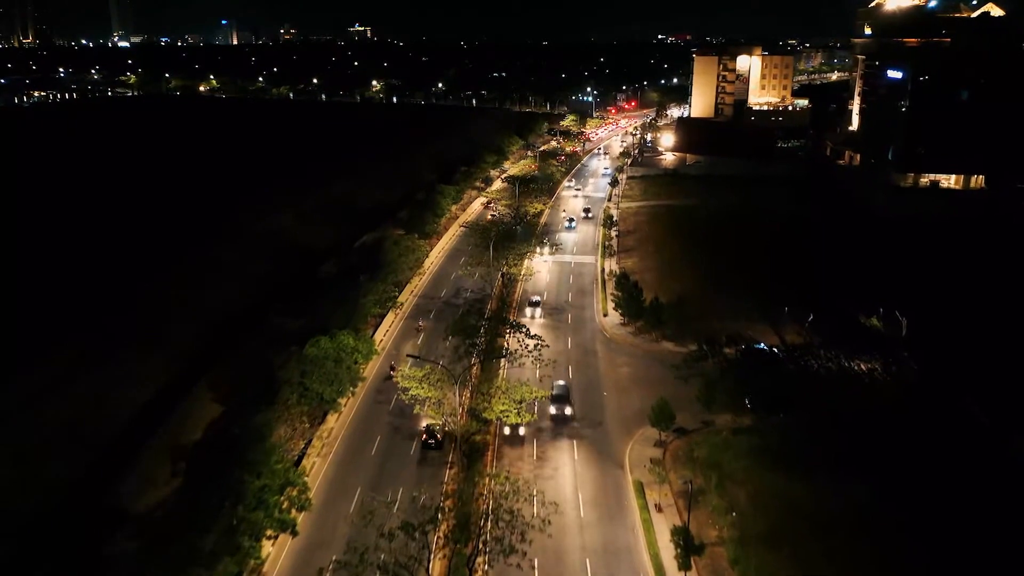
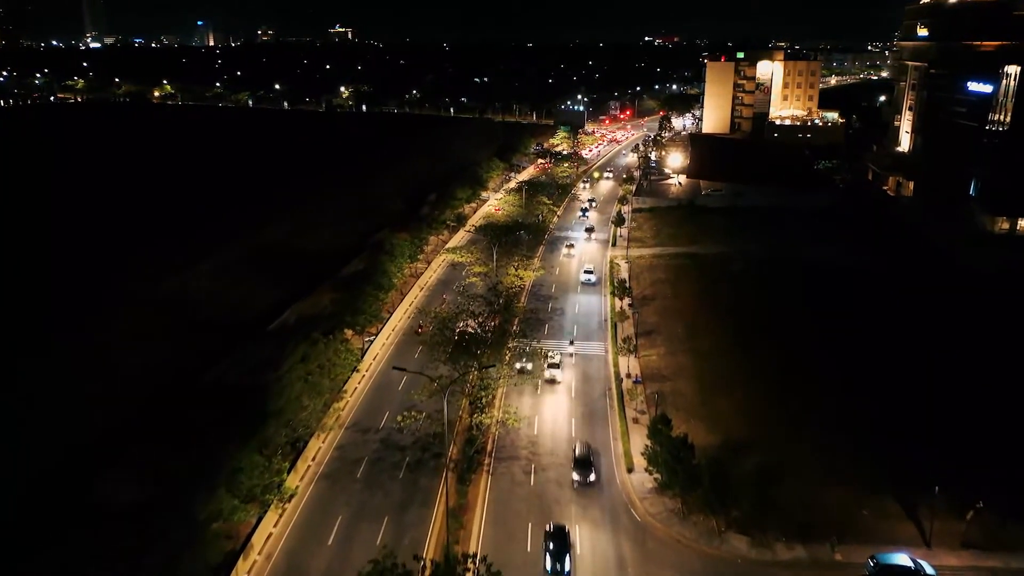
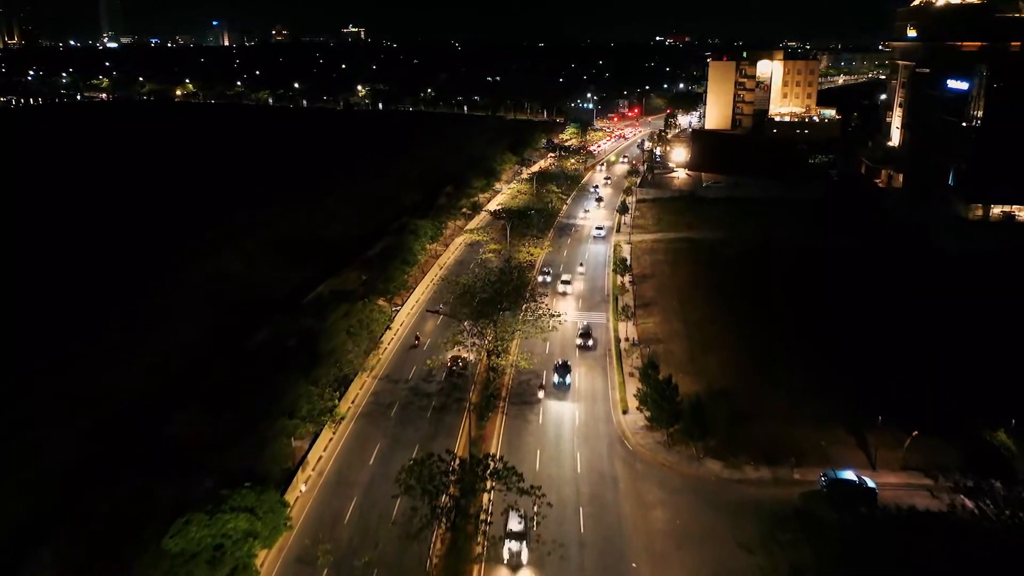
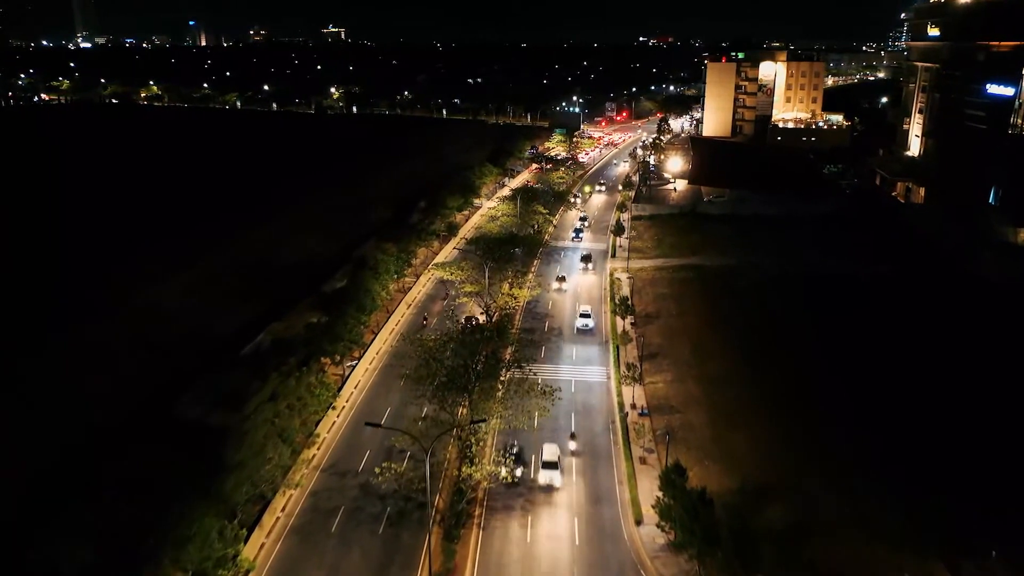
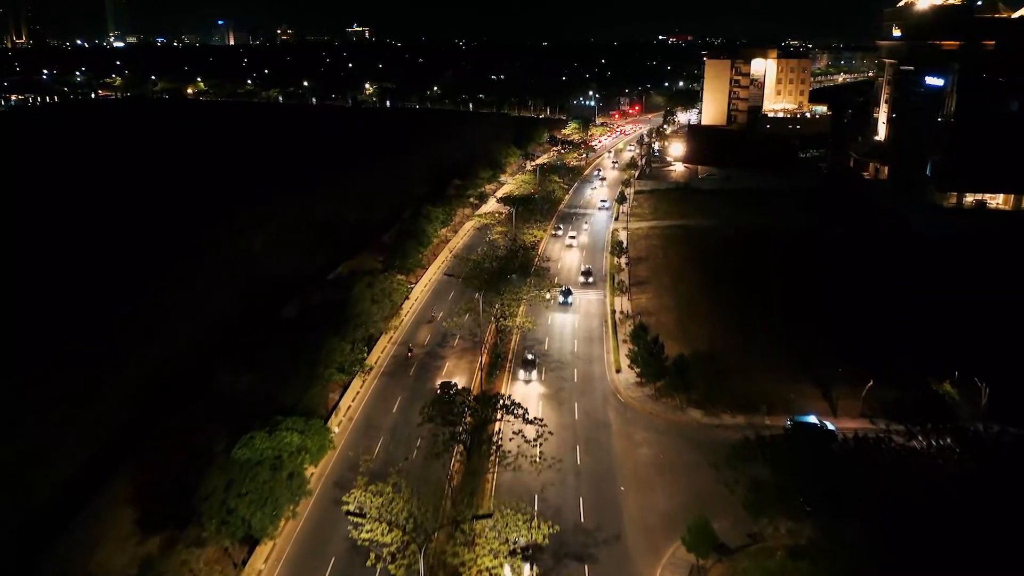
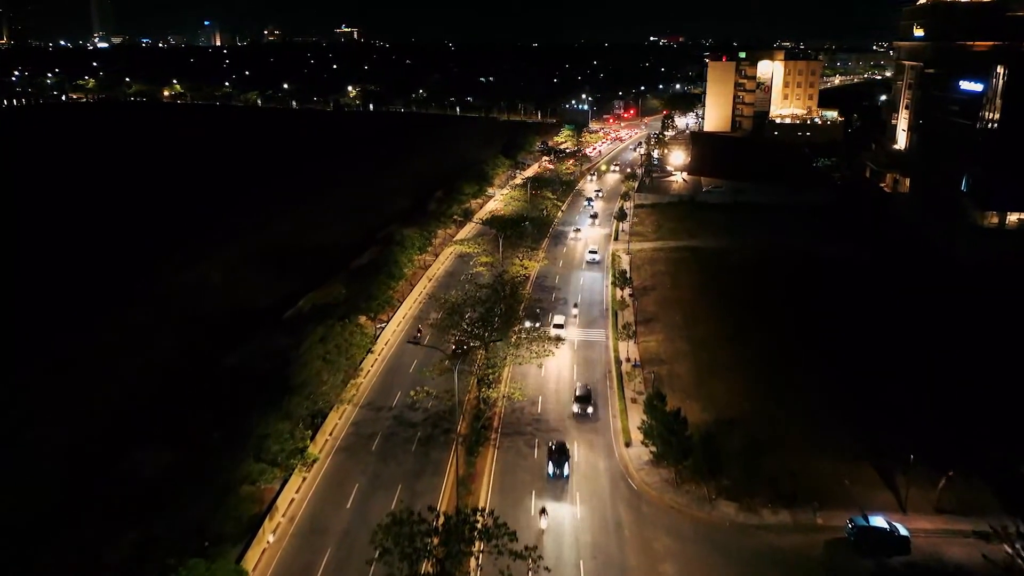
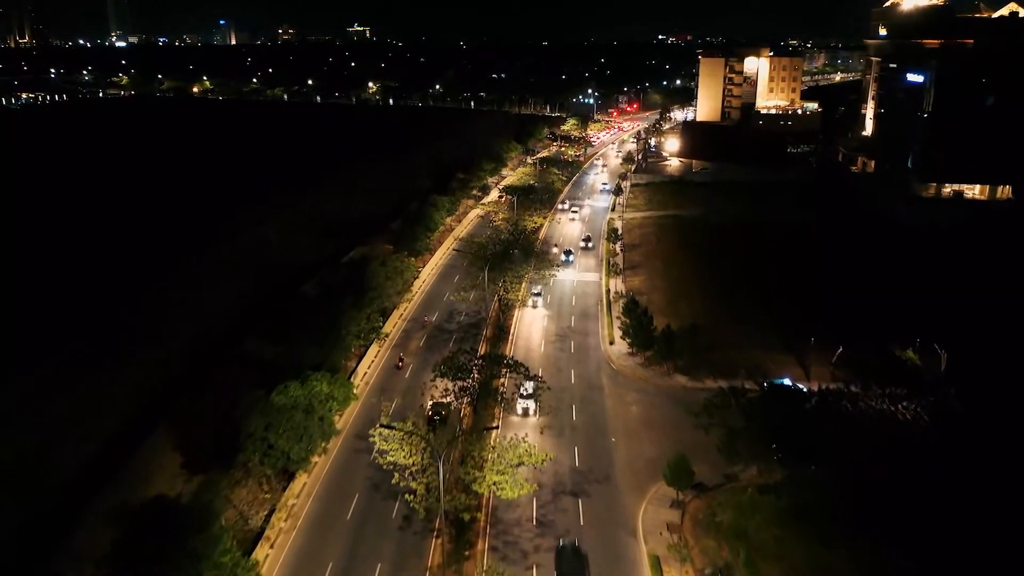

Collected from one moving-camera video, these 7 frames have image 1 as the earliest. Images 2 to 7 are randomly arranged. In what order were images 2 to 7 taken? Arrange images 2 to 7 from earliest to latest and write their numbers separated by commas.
7, 5, 3, 6, 2, 4
